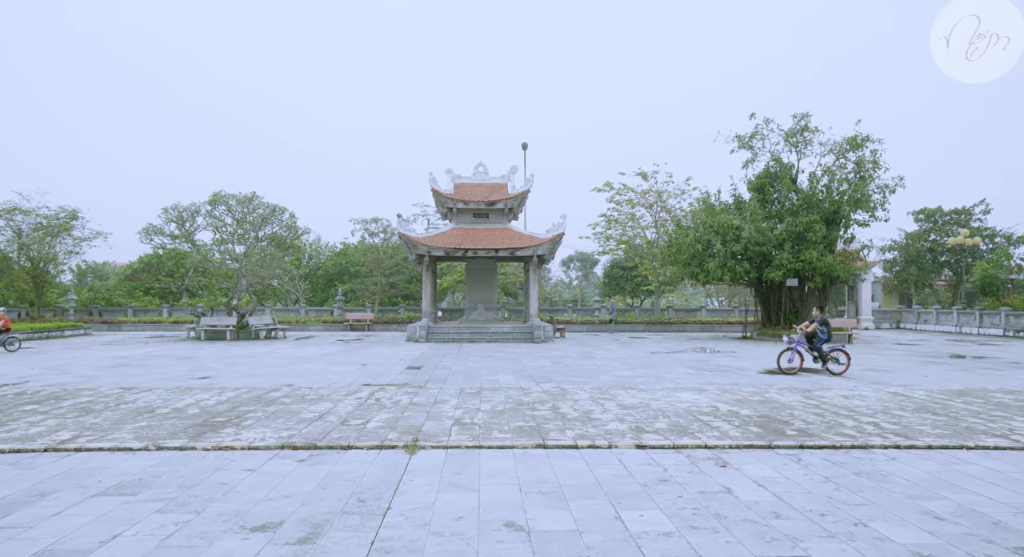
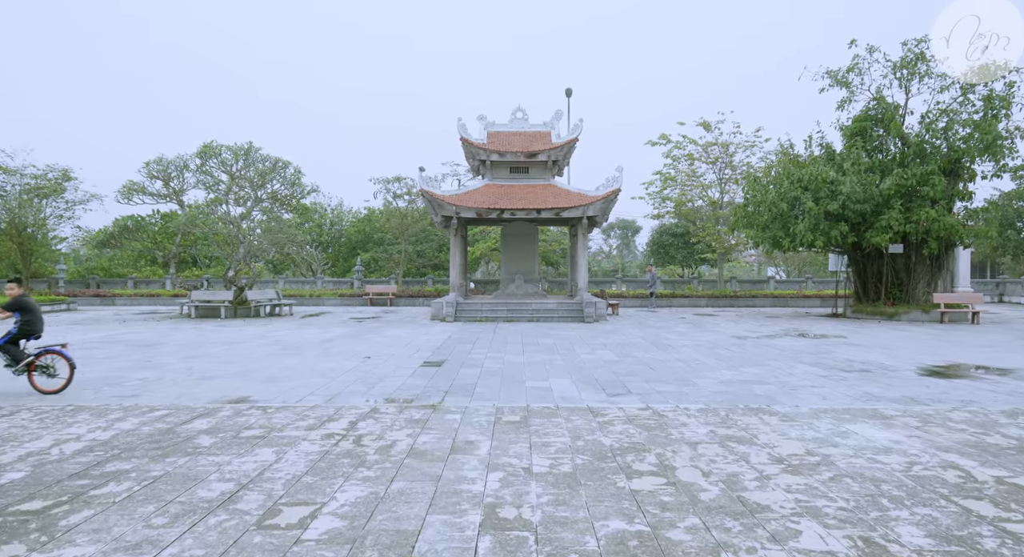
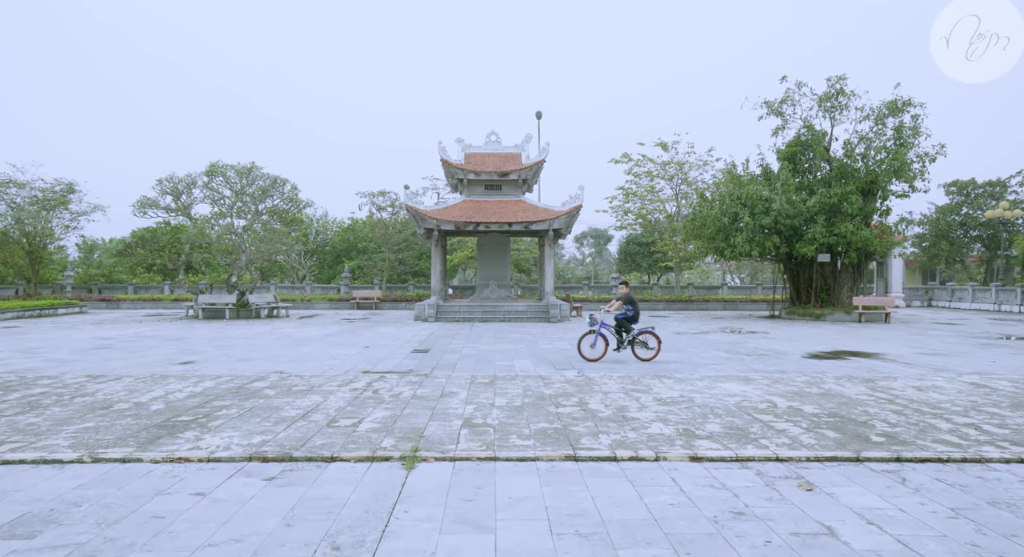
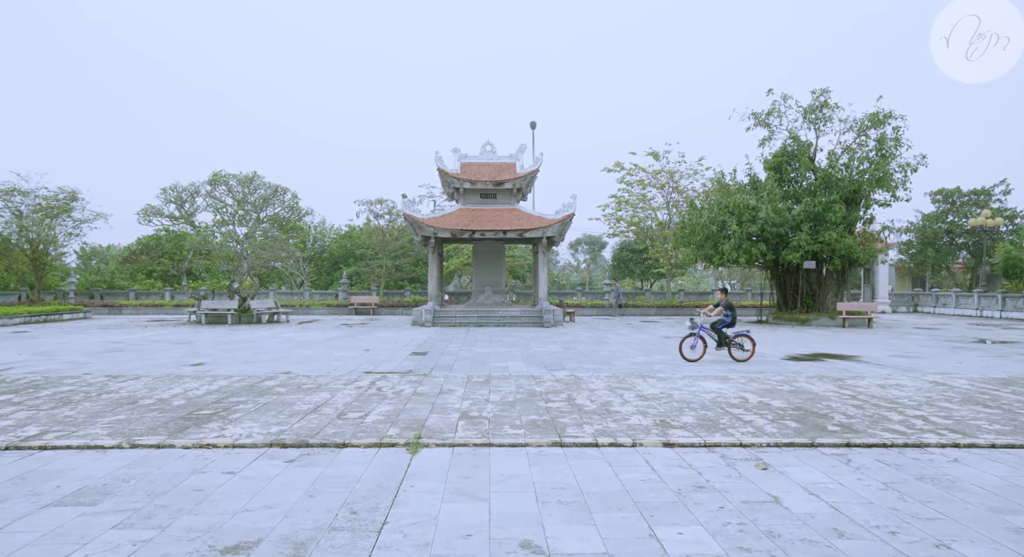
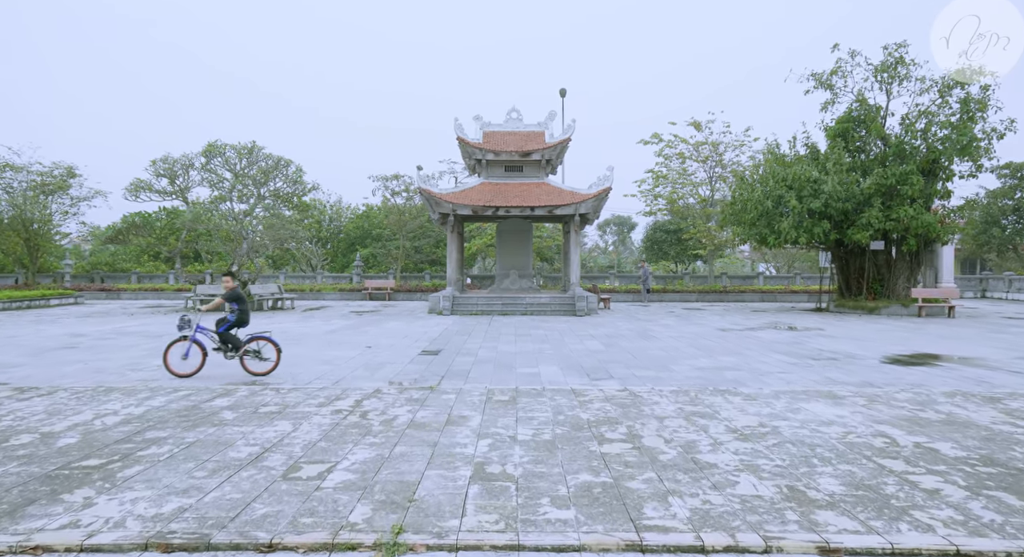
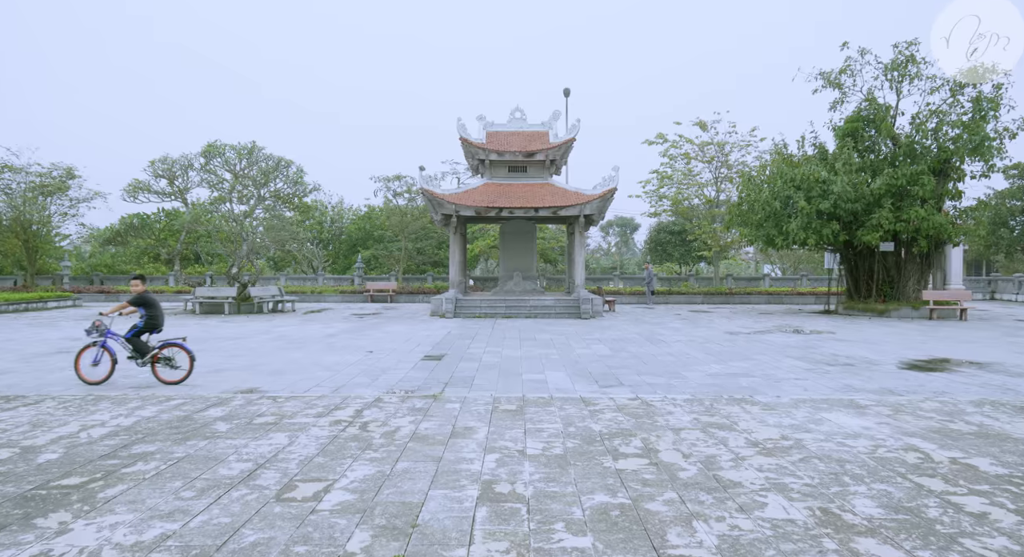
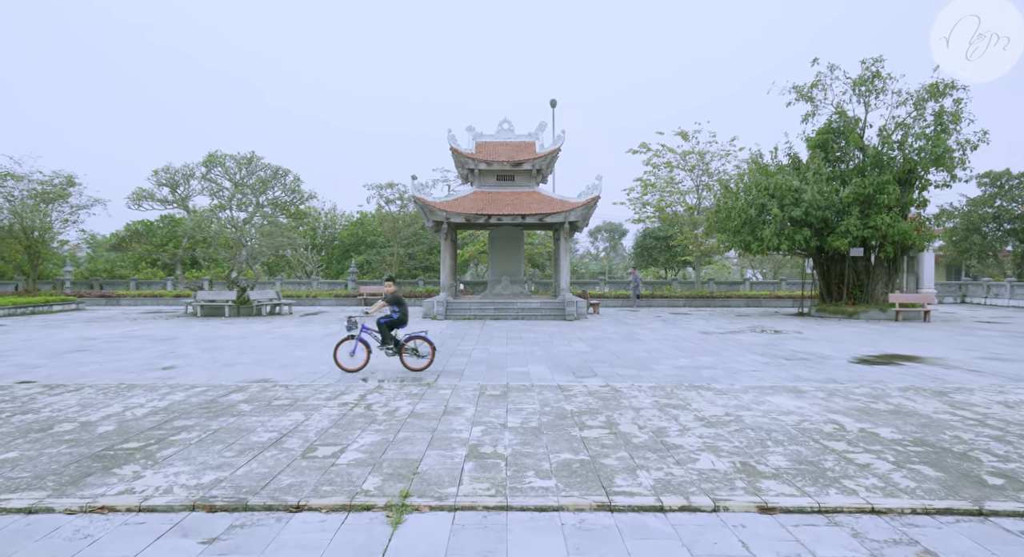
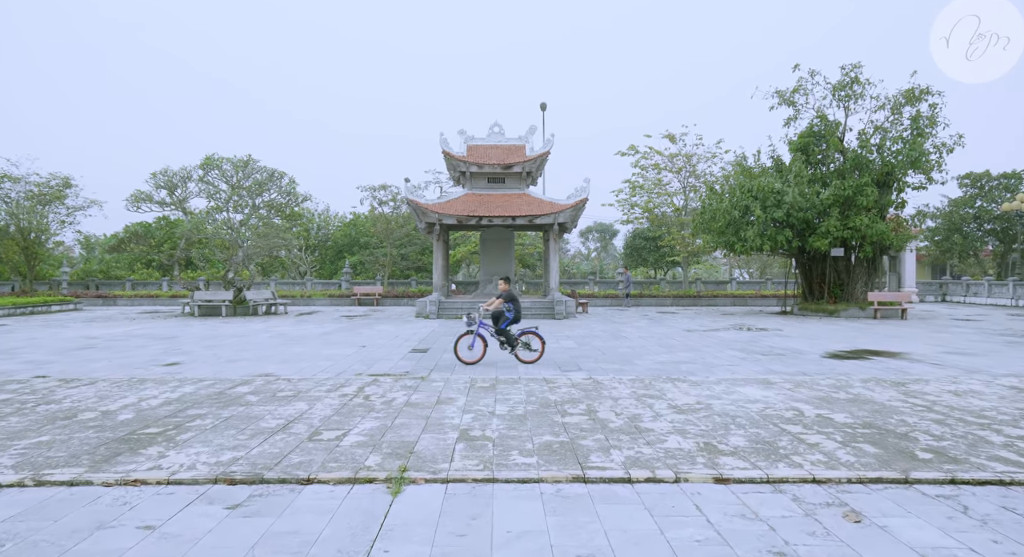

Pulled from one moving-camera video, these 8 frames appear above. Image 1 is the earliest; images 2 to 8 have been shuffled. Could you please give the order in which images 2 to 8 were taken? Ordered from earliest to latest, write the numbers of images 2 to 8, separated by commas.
4, 3, 8, 7, 5, 6, 2
